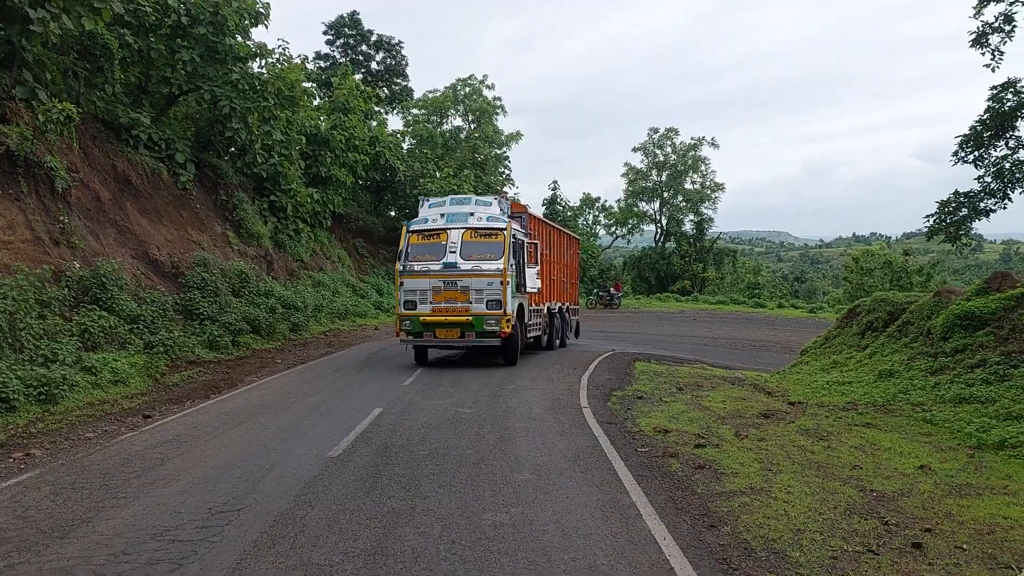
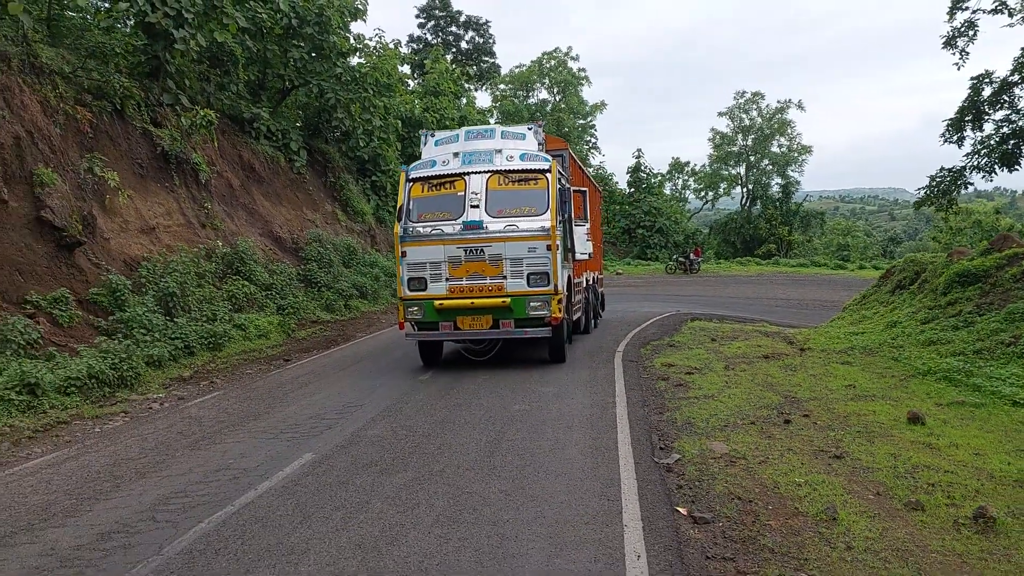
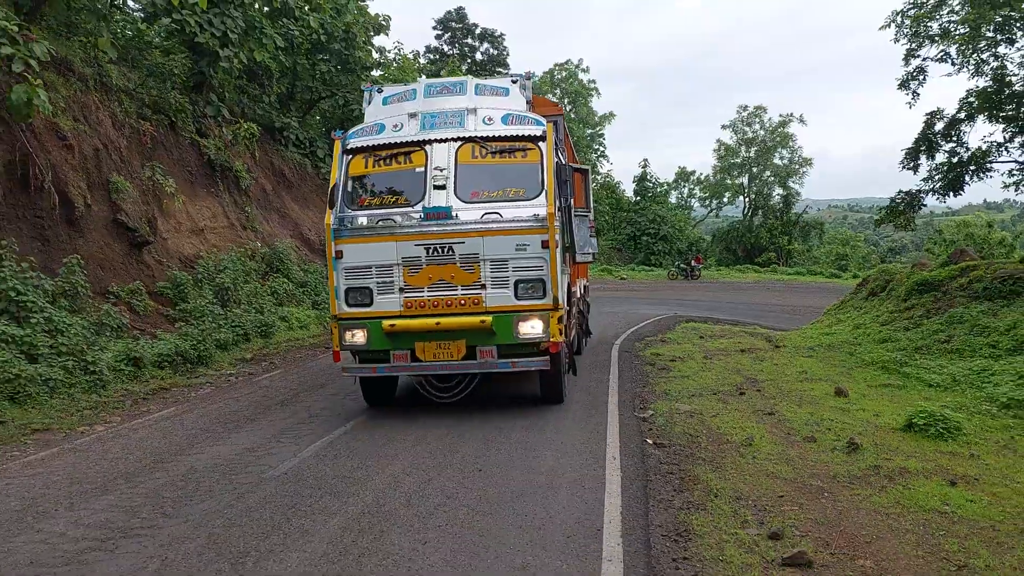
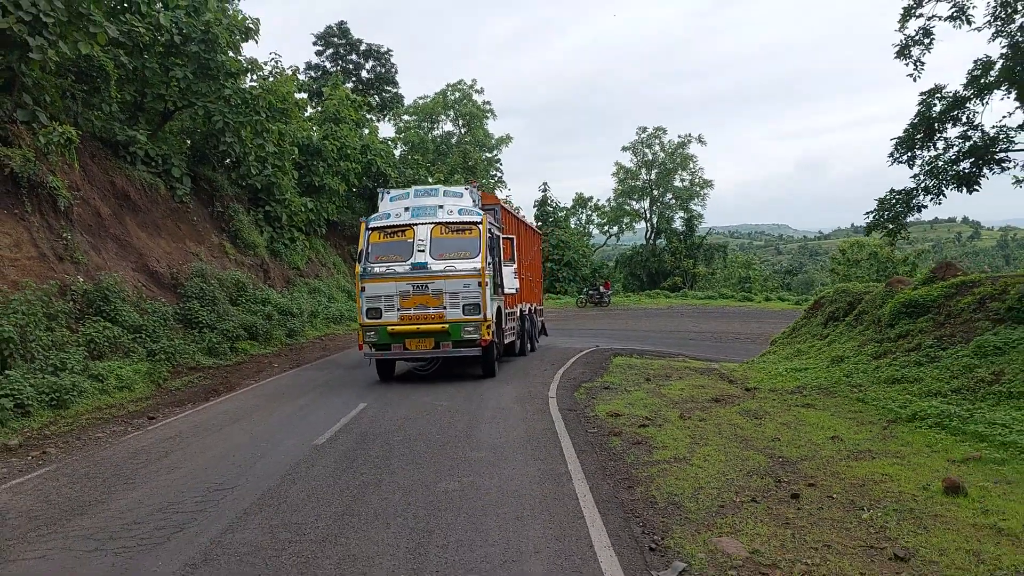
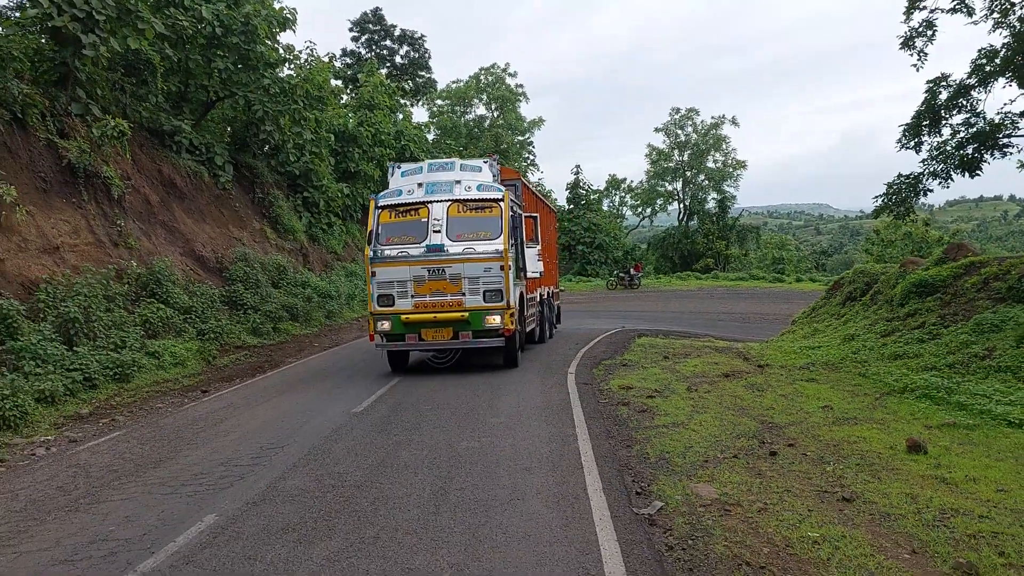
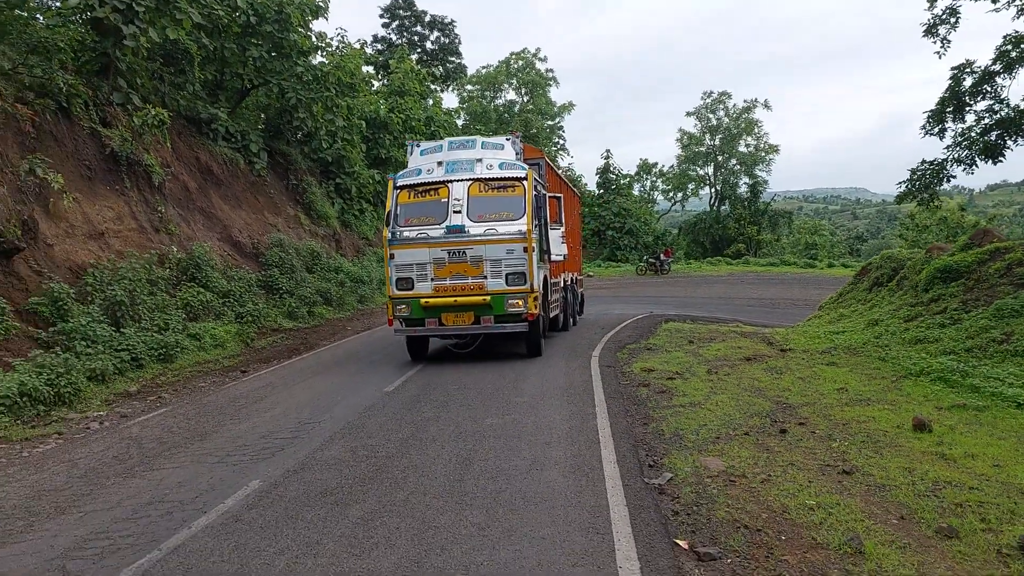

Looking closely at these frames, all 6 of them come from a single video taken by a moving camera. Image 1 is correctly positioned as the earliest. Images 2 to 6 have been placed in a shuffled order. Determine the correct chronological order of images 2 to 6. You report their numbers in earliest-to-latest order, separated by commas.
4, 5, 6, 2, 3
